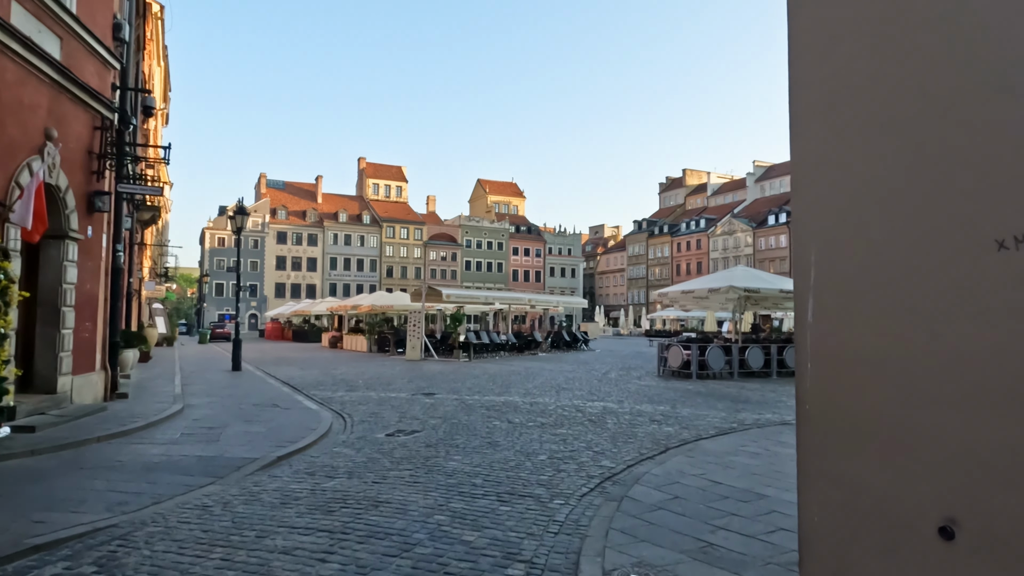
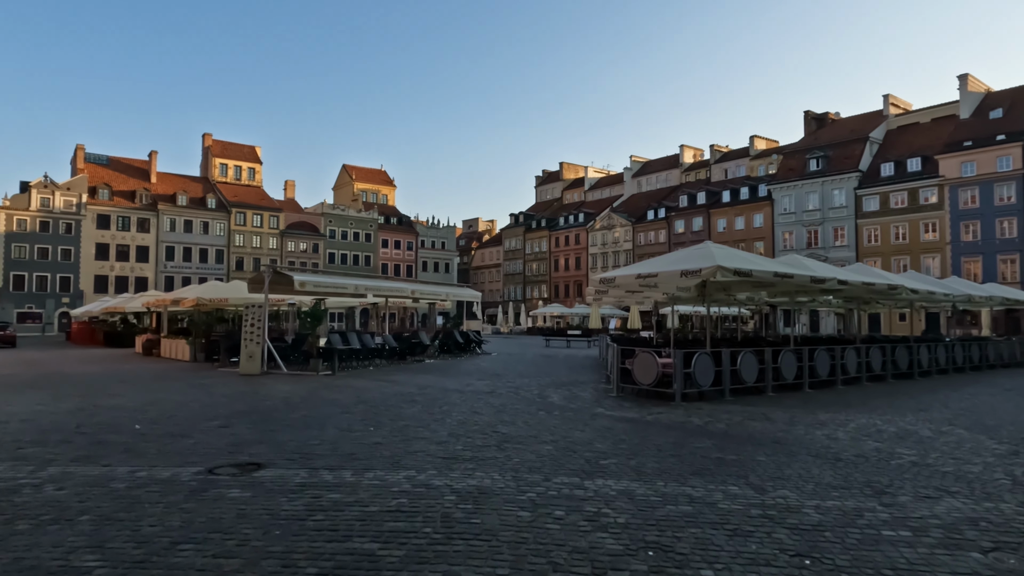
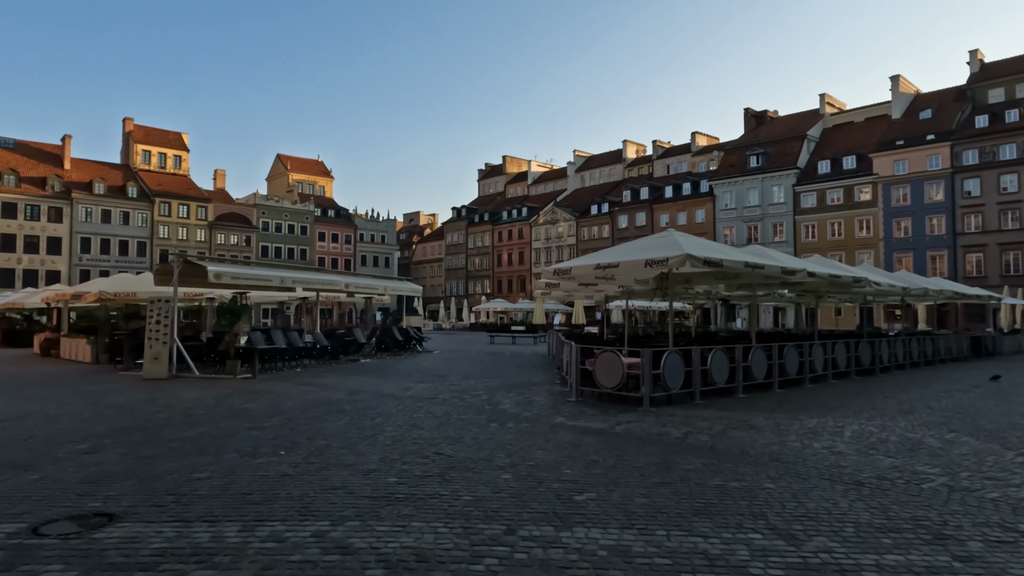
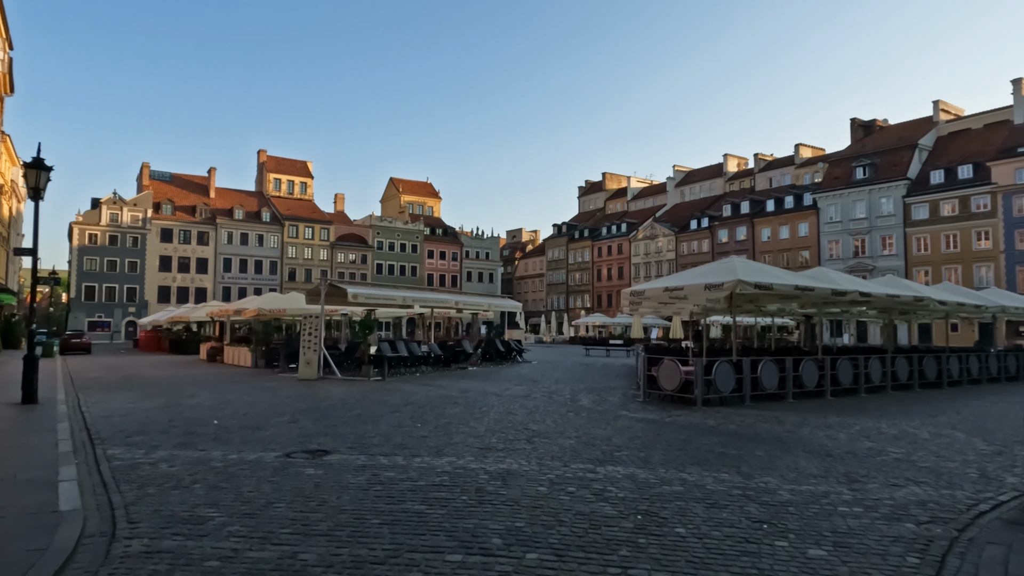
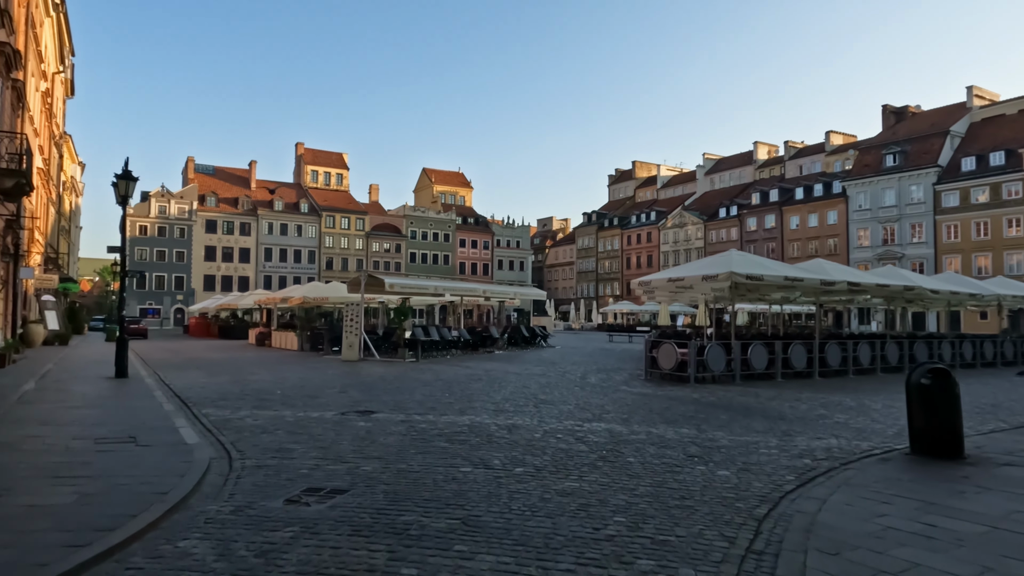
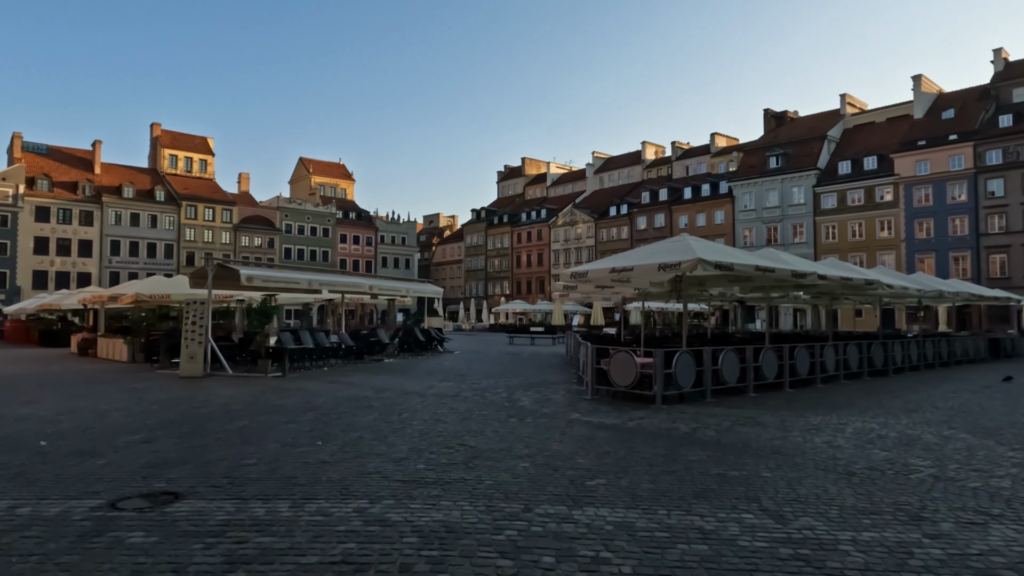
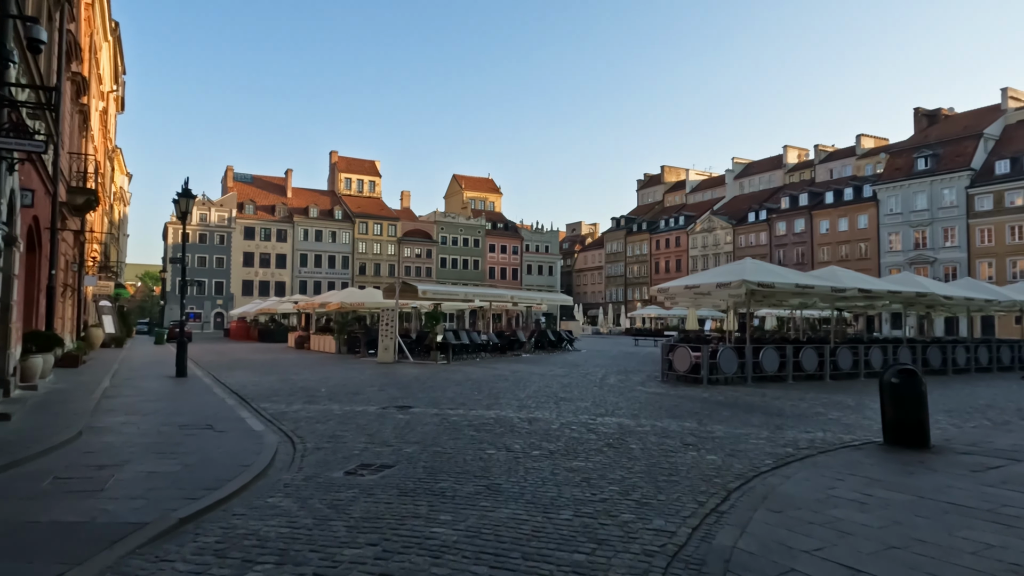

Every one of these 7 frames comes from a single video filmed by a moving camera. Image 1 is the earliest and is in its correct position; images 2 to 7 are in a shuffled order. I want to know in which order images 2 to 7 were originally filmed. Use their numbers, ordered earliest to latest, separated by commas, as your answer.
7, 5, 4, 2, 6, 3
